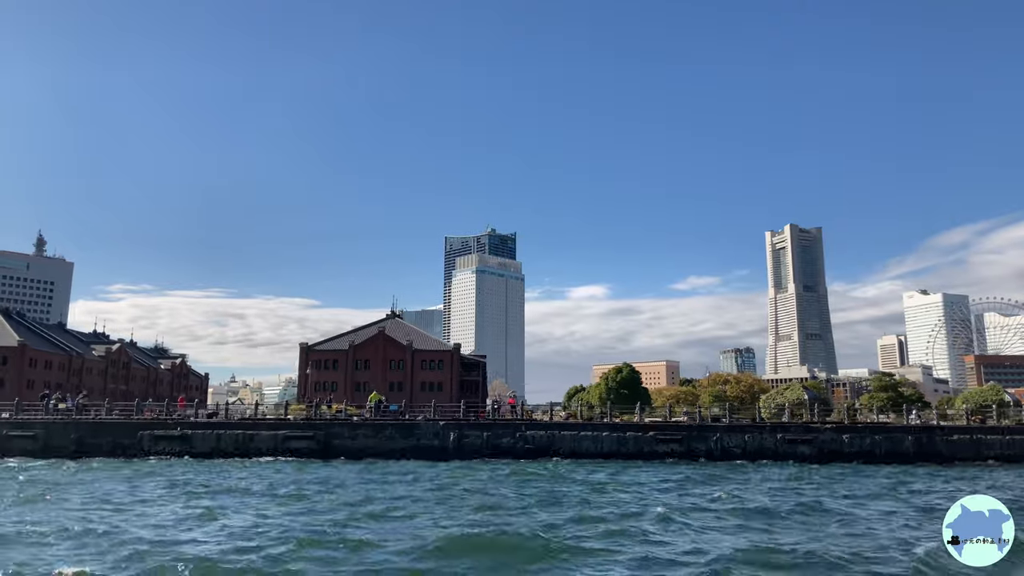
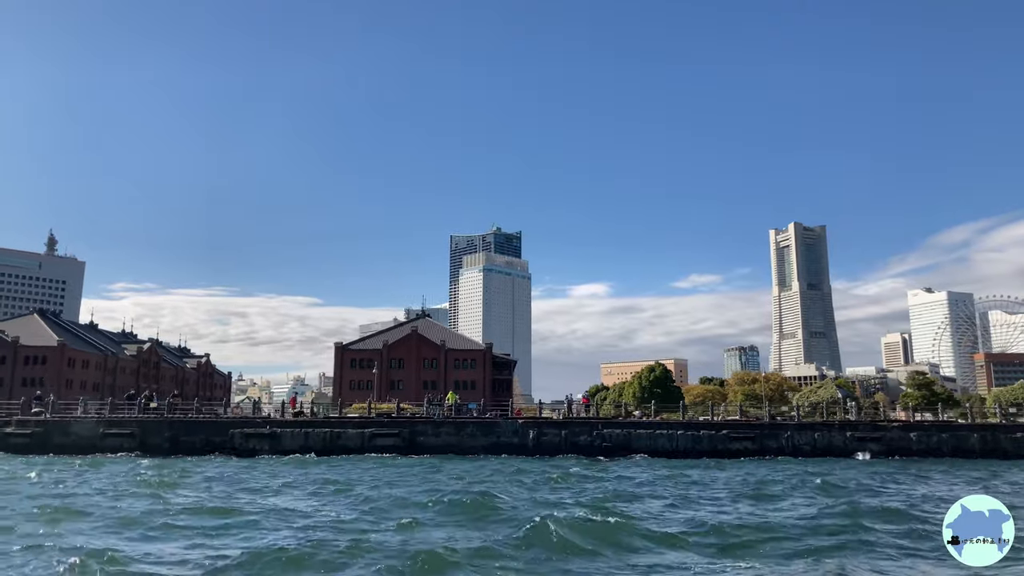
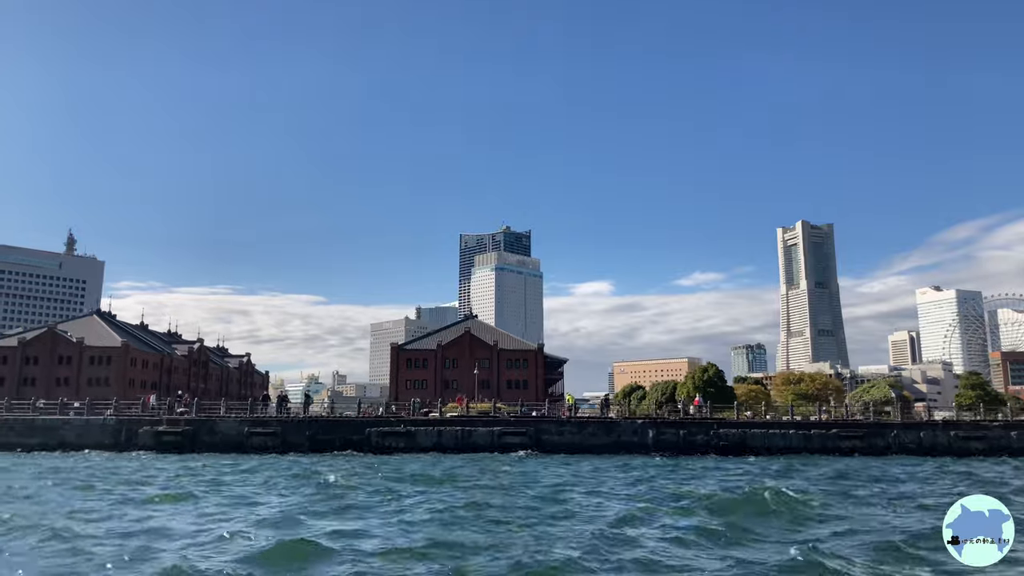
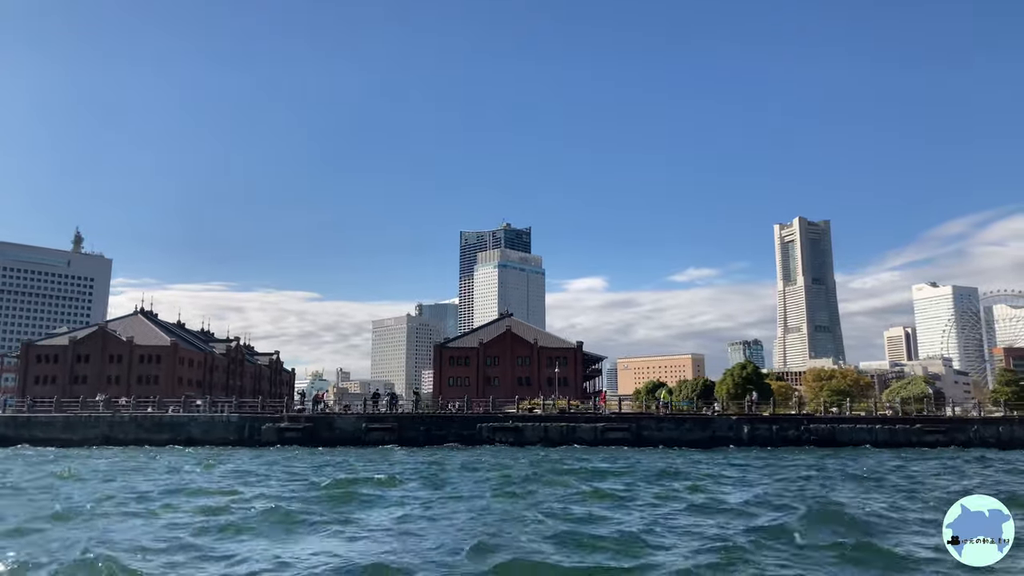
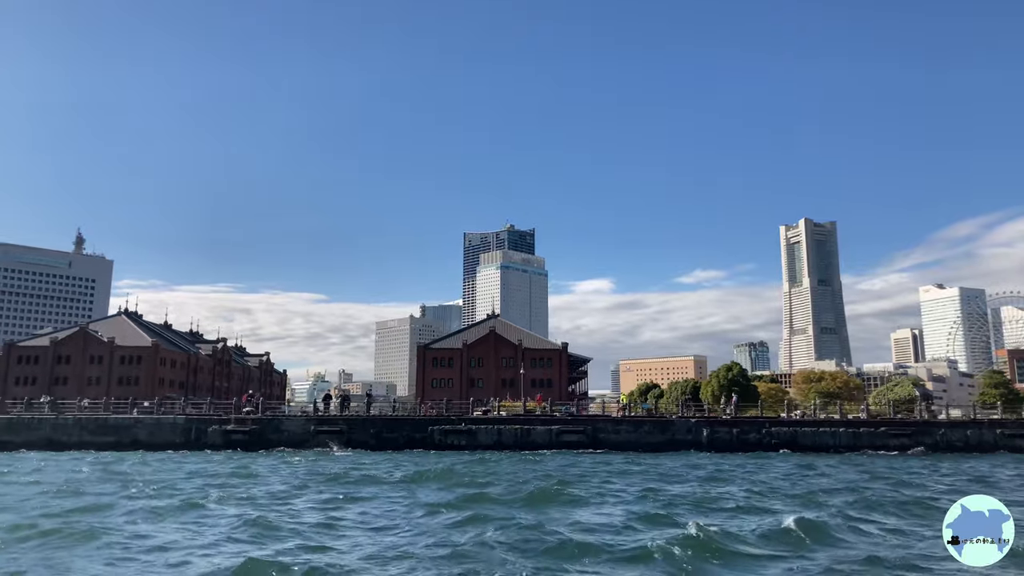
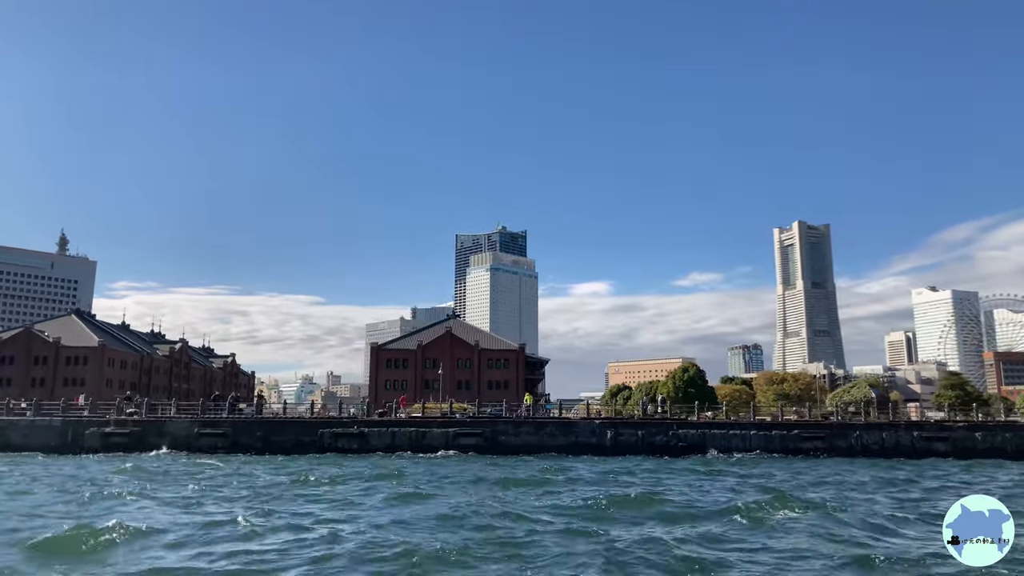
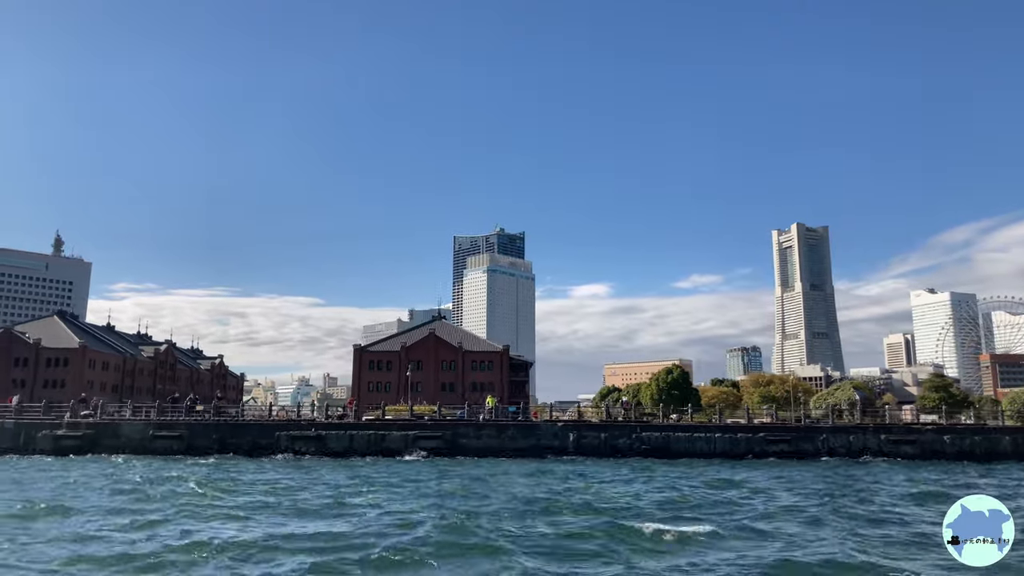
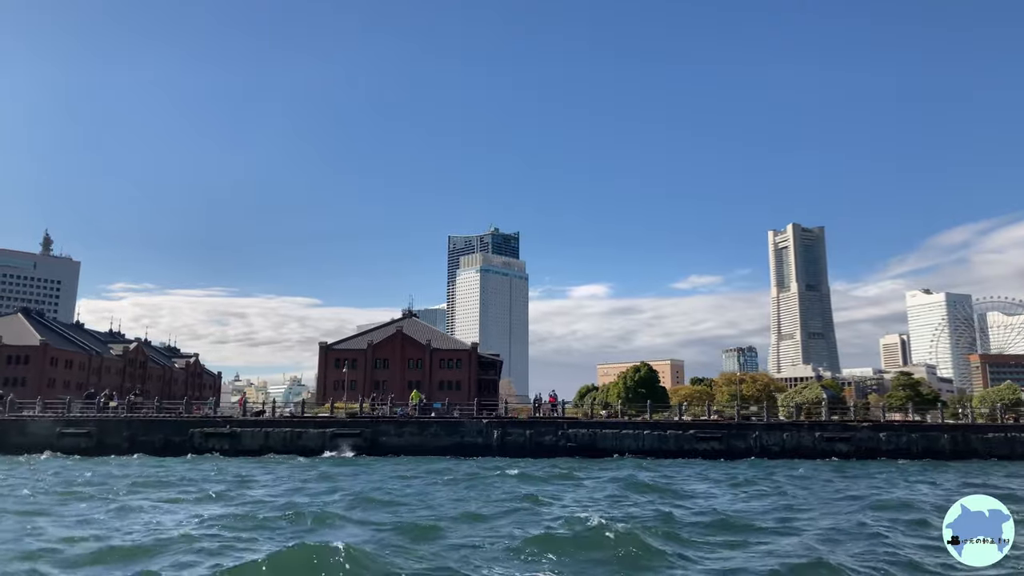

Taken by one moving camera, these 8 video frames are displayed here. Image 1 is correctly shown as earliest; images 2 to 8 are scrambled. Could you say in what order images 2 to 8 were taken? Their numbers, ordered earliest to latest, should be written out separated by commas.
8, 2, 7, 6, 3, 5, 4
